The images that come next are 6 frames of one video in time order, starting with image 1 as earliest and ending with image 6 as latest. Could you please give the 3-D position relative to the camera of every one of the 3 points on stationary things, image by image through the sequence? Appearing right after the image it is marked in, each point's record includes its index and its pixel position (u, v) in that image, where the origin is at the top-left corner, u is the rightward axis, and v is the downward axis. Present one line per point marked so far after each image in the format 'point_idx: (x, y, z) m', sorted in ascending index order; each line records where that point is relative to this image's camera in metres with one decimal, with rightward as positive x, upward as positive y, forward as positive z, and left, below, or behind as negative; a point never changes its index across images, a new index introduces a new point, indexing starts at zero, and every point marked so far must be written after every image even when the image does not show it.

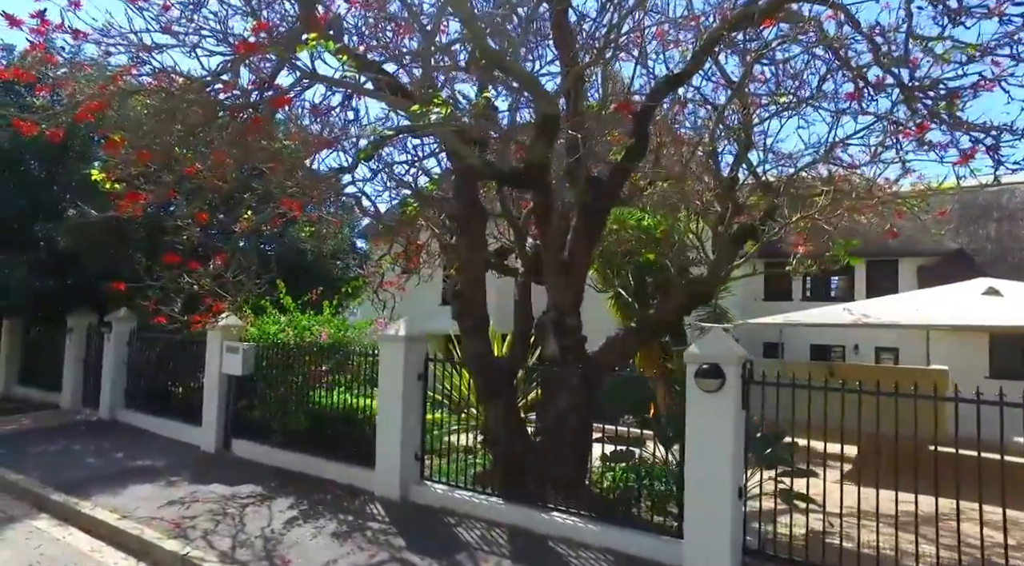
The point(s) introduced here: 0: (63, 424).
0: (-6.5, -2.1, +9.5) m
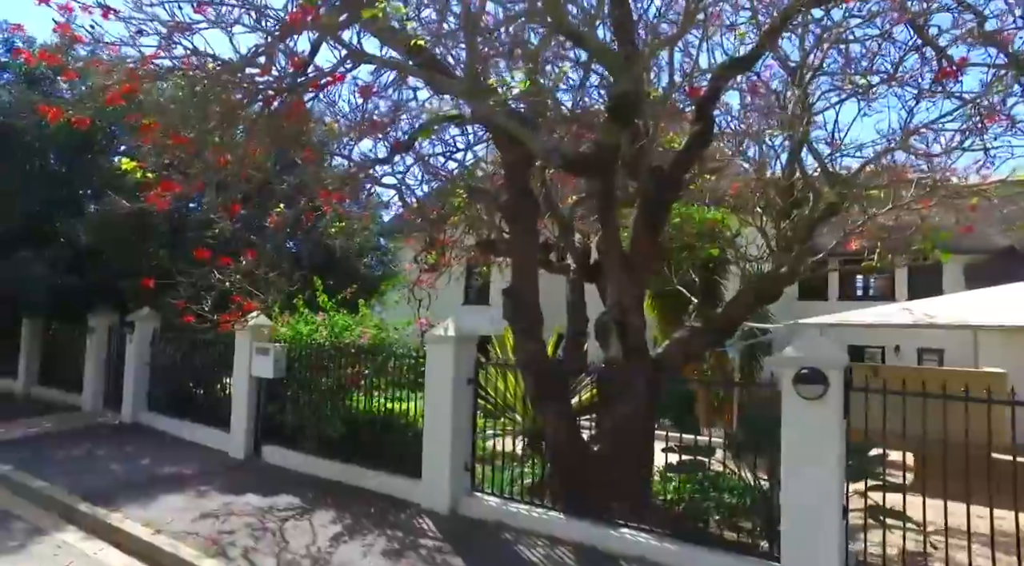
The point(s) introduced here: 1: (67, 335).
0: (-5.9, -2.0, +9.2) m
1: (-7.6, -0.9, +11.3) m
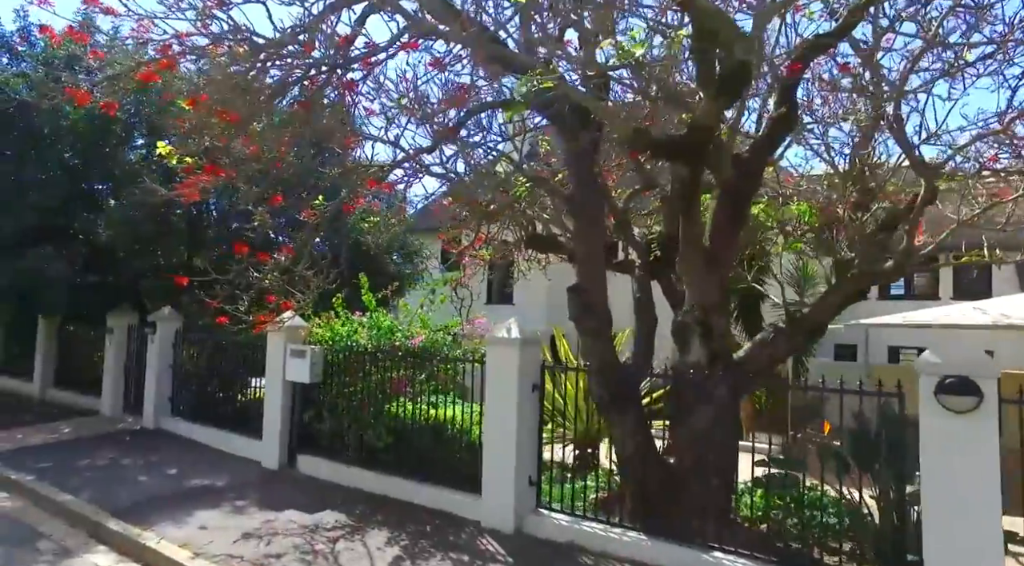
0: (-5.4, -2.0, +8.8) m
1: (-7.0, -0.9, +10.8) m
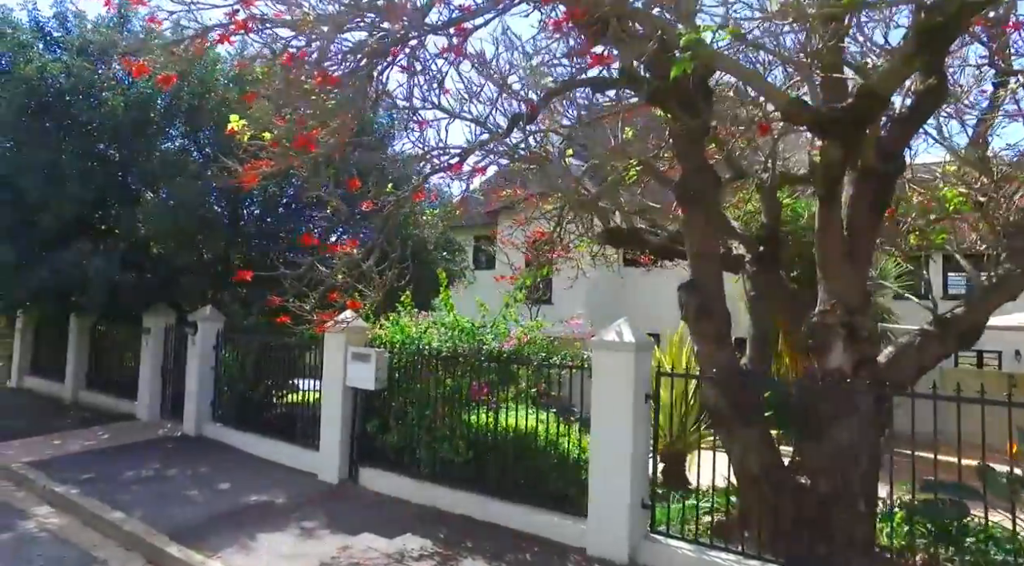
0: (-4.6, -2.0, +8.2) m
1: (-6.1, -0.8, +10.3) m
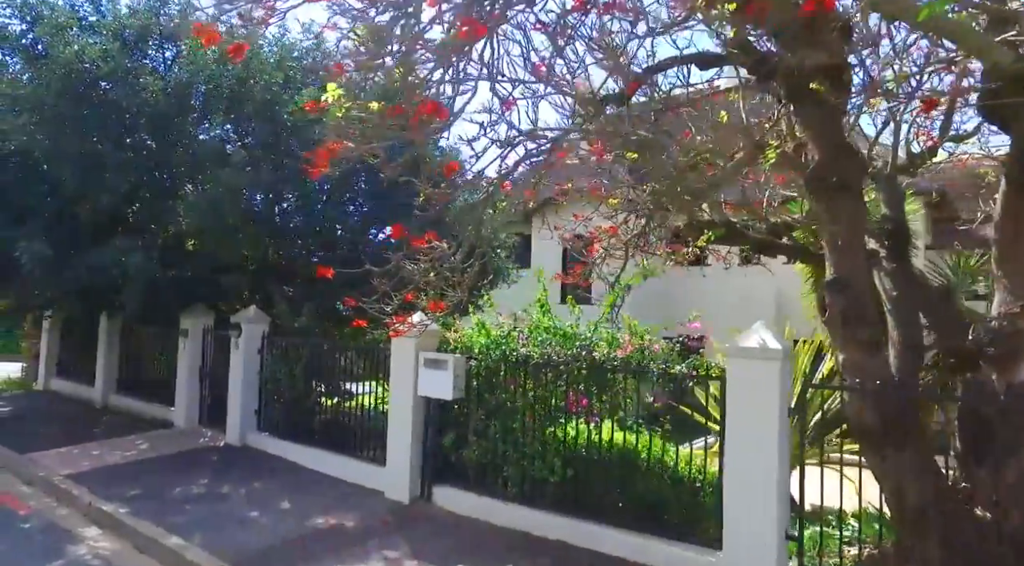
0: (-3.8, -2.0, +7.7) m
1: (-5.3, -0.8, +9.8) m
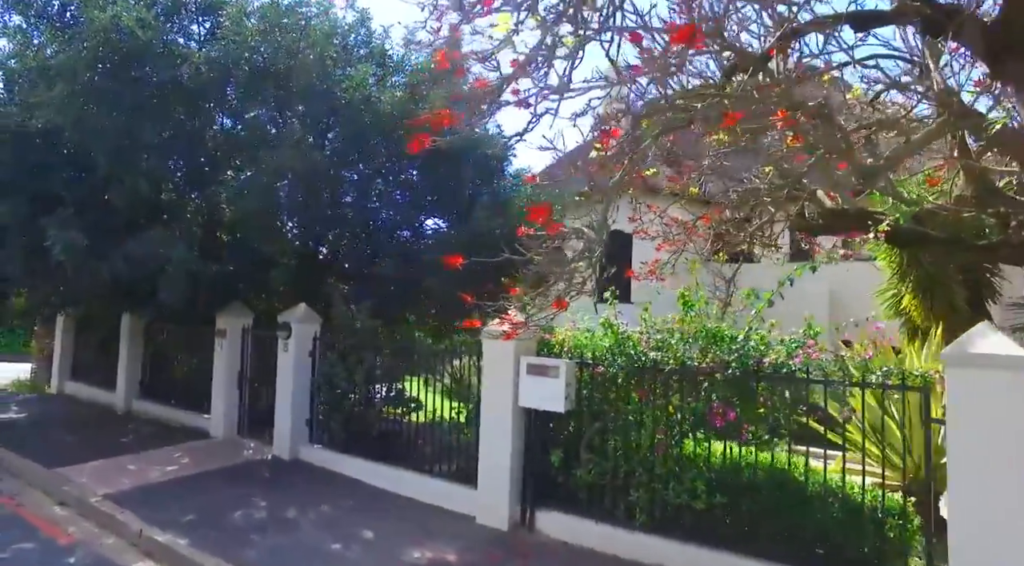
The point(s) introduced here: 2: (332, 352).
0: (-2.9, -1.9, +6.9) m
1: (-4.5, -0.8, +9.0) m
2: (-1.9, -0.7, +7.0) m
